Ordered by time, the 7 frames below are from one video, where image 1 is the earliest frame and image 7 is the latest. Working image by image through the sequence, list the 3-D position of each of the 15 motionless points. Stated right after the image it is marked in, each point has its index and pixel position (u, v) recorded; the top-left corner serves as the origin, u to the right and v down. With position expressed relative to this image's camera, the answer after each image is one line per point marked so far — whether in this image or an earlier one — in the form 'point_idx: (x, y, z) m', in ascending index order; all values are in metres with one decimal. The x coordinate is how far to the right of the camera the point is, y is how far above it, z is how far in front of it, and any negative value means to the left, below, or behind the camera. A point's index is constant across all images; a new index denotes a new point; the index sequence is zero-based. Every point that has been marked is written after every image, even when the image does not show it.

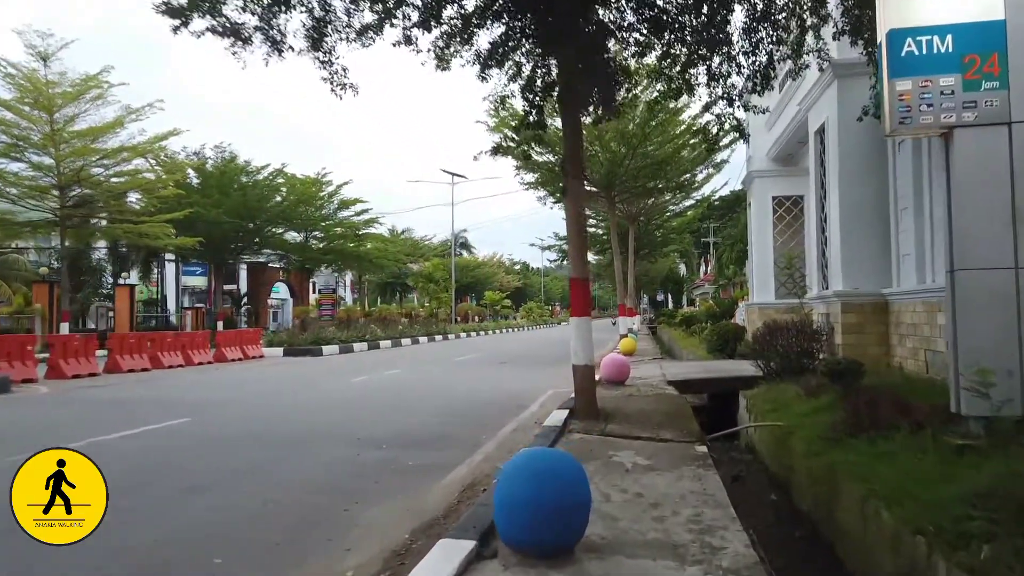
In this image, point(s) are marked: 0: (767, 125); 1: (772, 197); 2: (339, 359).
0: (+4.7, +3.0, +13.9) m
1: (+4.8, +1.7, +13.8) m
2: (-3.4, -1.4, +14.9) m
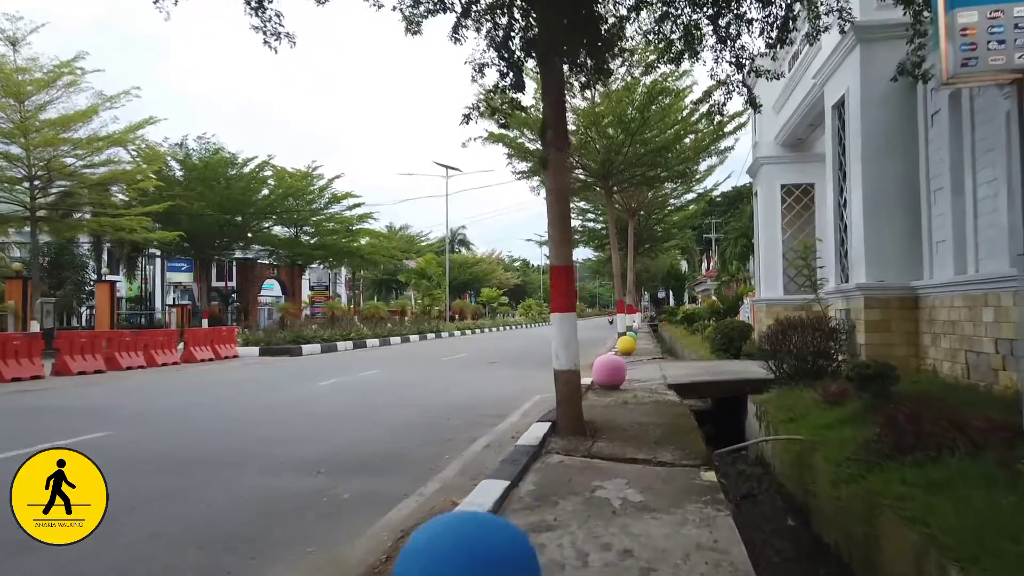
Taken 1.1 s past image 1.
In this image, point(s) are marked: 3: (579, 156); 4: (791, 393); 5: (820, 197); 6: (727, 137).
0: (+4.5, +3.1, +13.0) m
1: (+4.6, +1.8, +12.9) m
2: (-3.6, -1.3, +14.0) m
3: (+1.3, +2.6, +15.2) m
4: (+2.7, -1.0, +7.2) m
5: (+5.2, +1.5, +12.7) m
6: (+4.4, +3.1, +15.4) m
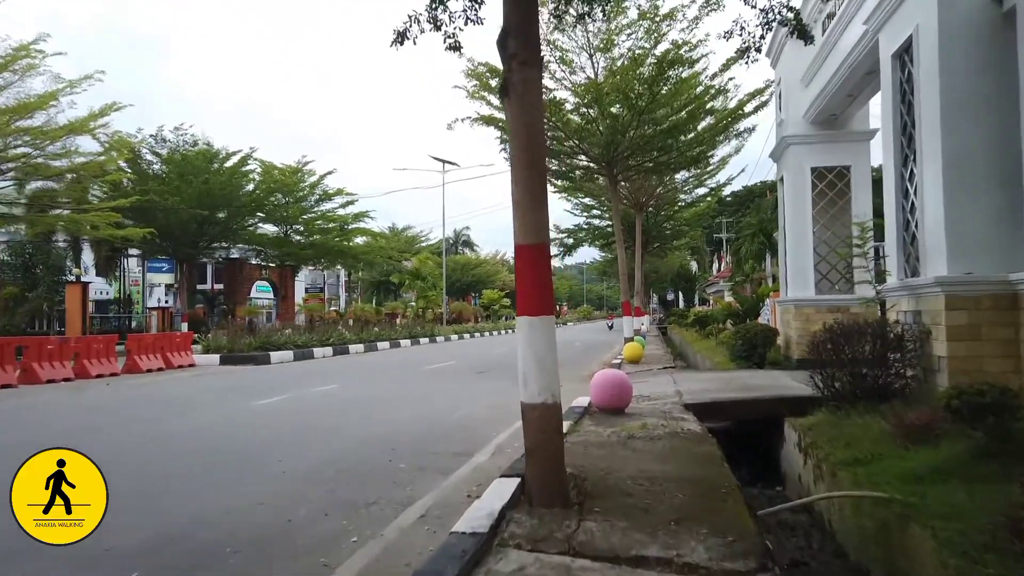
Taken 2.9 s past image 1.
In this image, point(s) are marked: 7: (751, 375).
0: (+4.4, +3.1, +11.3) m
1: (+4.5, +1.8, +11.2) m
2: (-3.7, -1.3, +12.4) m
3: (+1.2, +2.6, +13.5) m
4: (+2.5, -1.0, +5.6) m
5: (+5.1, +1.6, +11.0) m
6: (+4.3, +3.1, +13.7) m
7: (+3.0, -1.1, +9.3) m
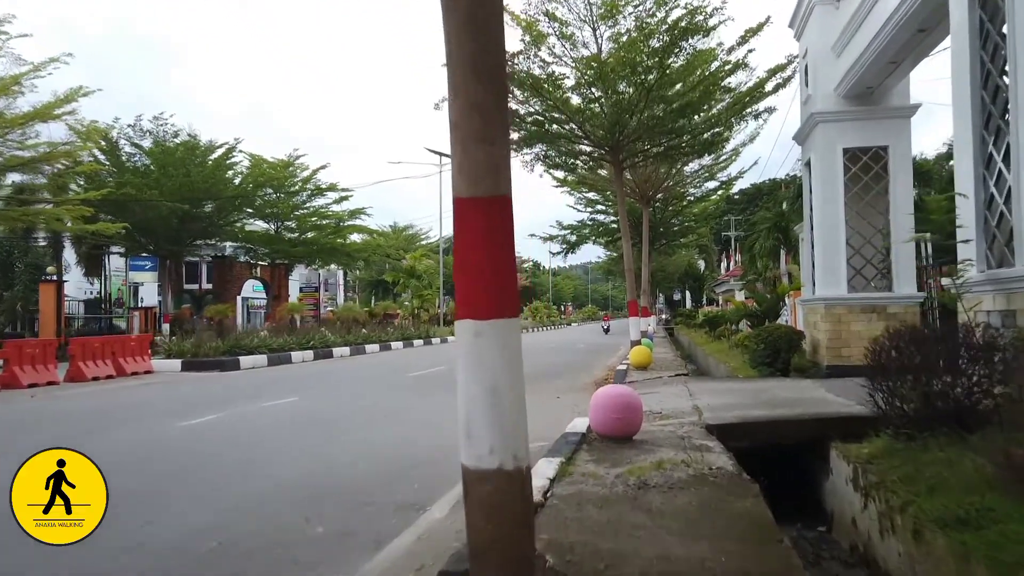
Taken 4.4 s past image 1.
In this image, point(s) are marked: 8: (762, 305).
0: (+4.3, +3.2, +10.0) m
1: (+4.3, +1.8, +9.9) m
2: (-3.8, -1.3, +11.1) m
3: (+1.1, +2.7, +12.2) m
4: (+2.4, -0.9, +4.3) m
5: (+4.9, +1.6, +9.7) m
6: (+4.2, +3.2, +12.4) m
7: (+2.8, -1.0, +8.0) m
8: (+4.4, -0.3, +13.3) m
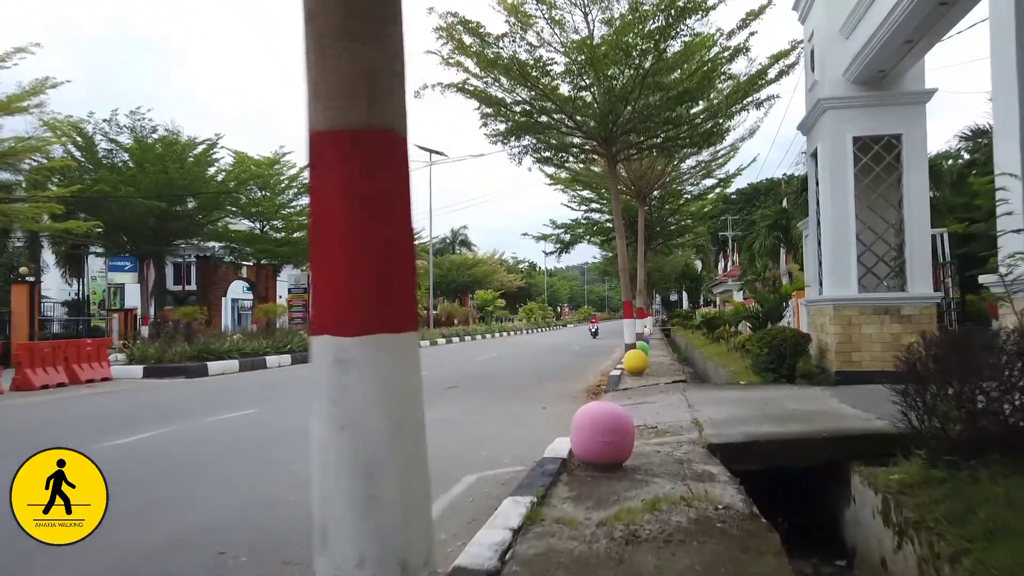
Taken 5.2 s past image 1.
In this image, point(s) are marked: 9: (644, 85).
0: (+4.1, +3.2, +9.2) m
1: (+4.1, +1.8, +9.1) m
2: (-4.0, -1.3, +10.3) m
3: (+0.9, +2.7, +11.5) m
4: (+2.2, -0.9, +3.5) m
5: (+4.7, +1.6, +9.0) m
6: (+3.9, +3.2, +11.7) m
7: (+2.6, -1.0, +7.3) m
8: (+4.2, -0.3, +12.6) m
9: (+1.9, +2.9, +10.9) m
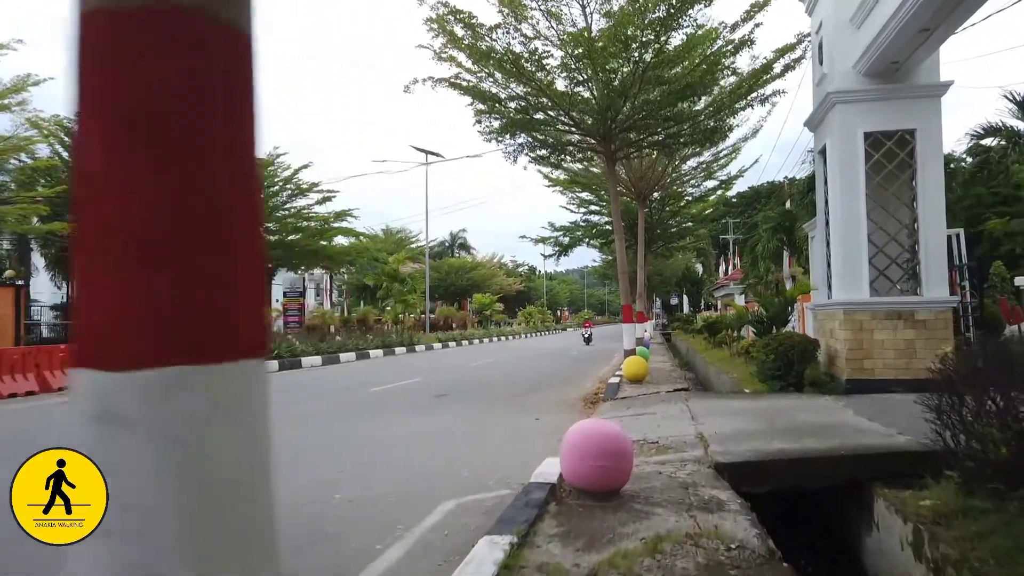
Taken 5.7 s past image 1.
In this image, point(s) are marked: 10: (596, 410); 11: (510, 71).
0: (+4.0, +3.1, +8.8) m
1: (+4.1, +1.8, +8.7) m
2: (-4.1, -1.4, +9.9) m
3: (+0.8, +2.6, +11.0) m
4: (+2.1, -0.9, +3.1) m
5: (+4.7, +1.6, +8.5) m
6: (+3.9, +3.1, +11.2) m
7: (+2.6, -1.1, +6.8) m
8: (+4.1, -0.4, +12.1) m
9: (+1.8, +2.9, +10.5) m
10: (+1.0, -1.4, +8.8) m
11: (0.0, +3.0, +10.4) m
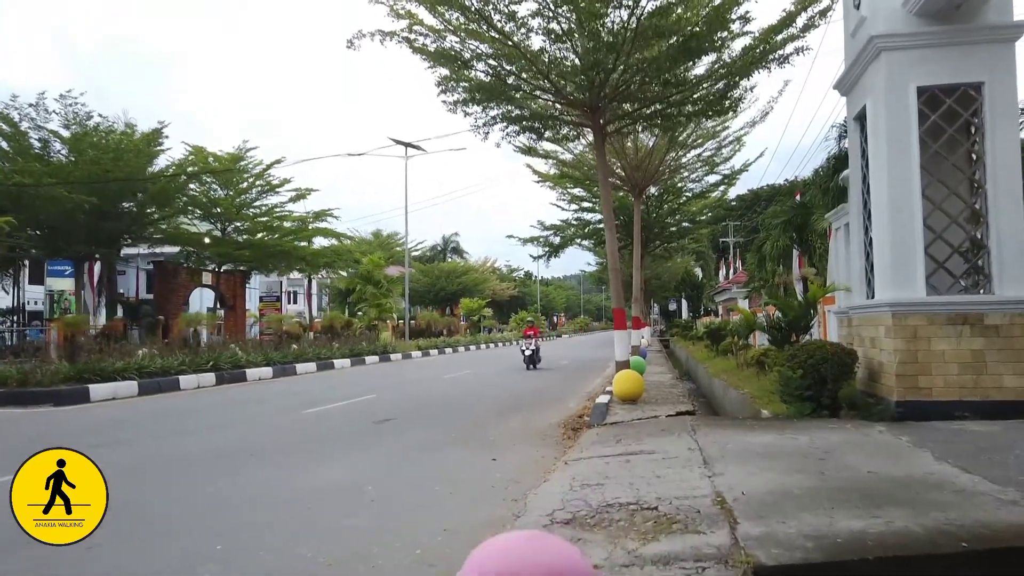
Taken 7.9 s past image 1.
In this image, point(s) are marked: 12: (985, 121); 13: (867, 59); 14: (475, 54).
0: (+3.6, +3.2, +7.0) m
1: (+3.7, +1.8, +6.8) m
2: (-4.5, -1.3, +8.0) m
3: (+0.4, +2.6, +9.2) m
4: (+1.7, -0.9, +1.2) m
5: (+4.3, +1.6, +6.7) m
6: (+3.5, +3.1, +9.4) m
7: (+2.2, -1.0, +4.9) m
8: (+3.7, -0.4, +10.3) m
9: (+1.5, +2.9, +8.6) m
10: (+0.6, -1.4, +6.9) m
11: (-0.4, +3.0, +8.6) m
12: (+4.3, +1.5, +6.7) m
13: (+3.4, +2.2, +7.2) m
14: (-0.4, +2.8, +9.1) m
